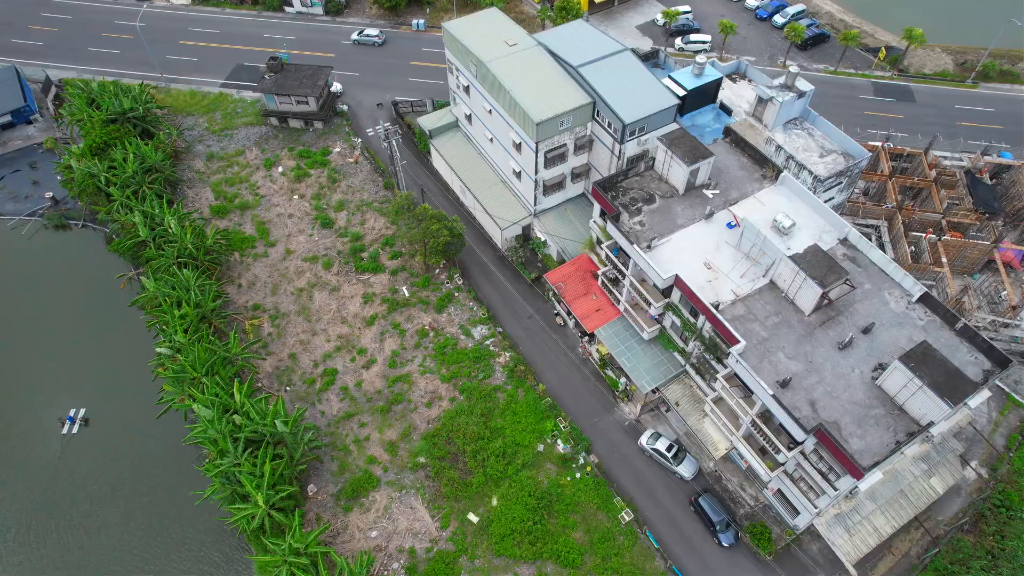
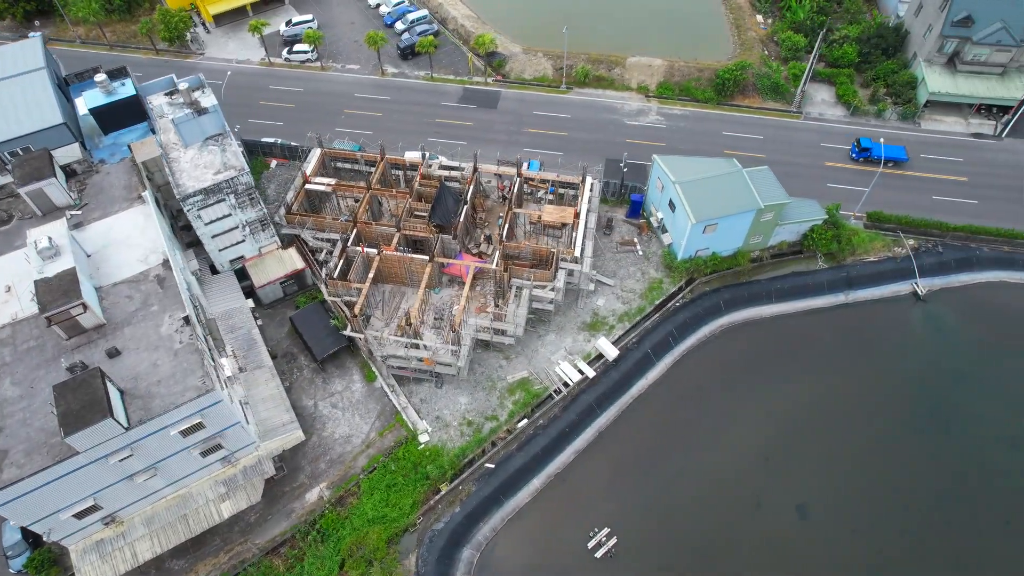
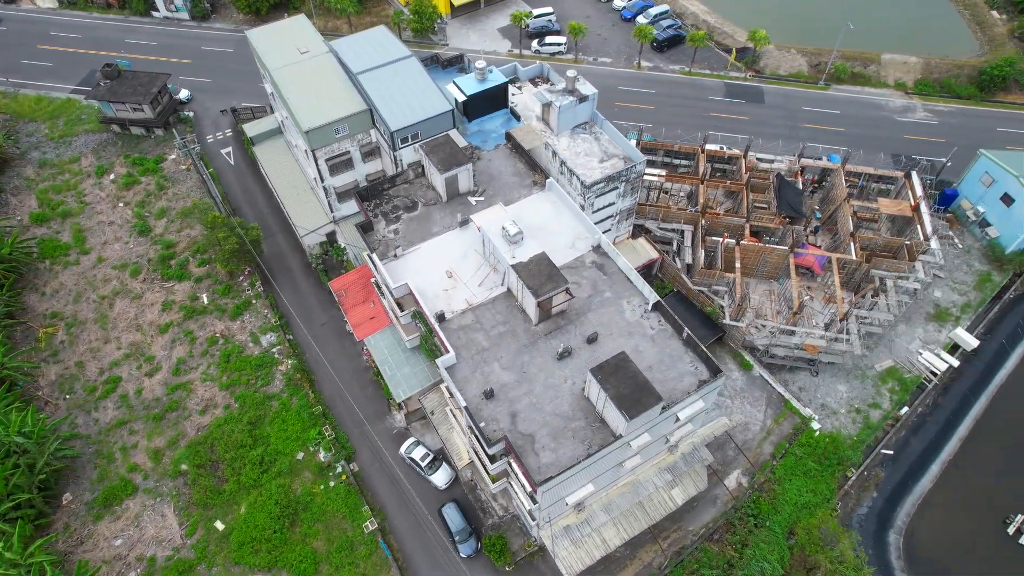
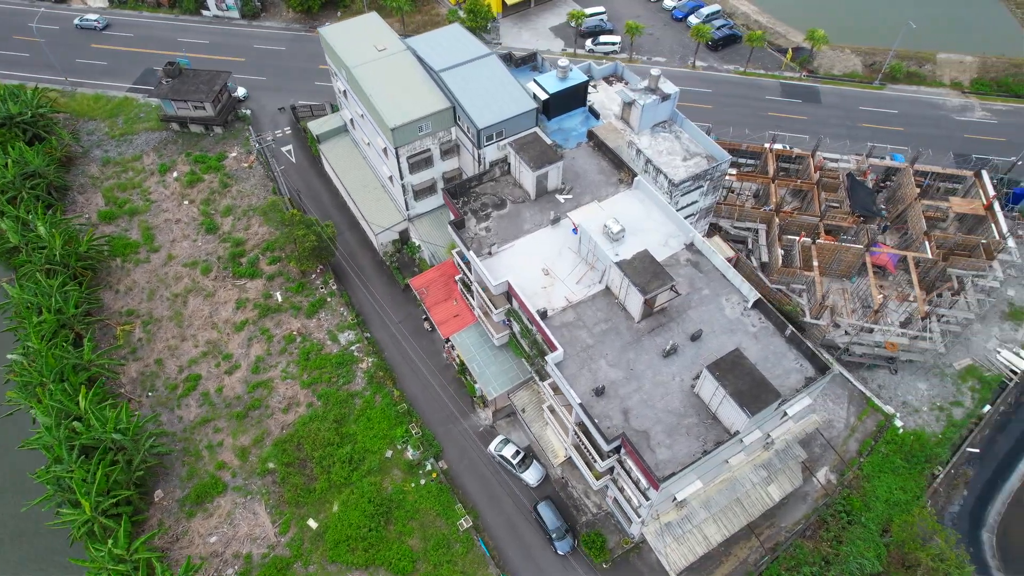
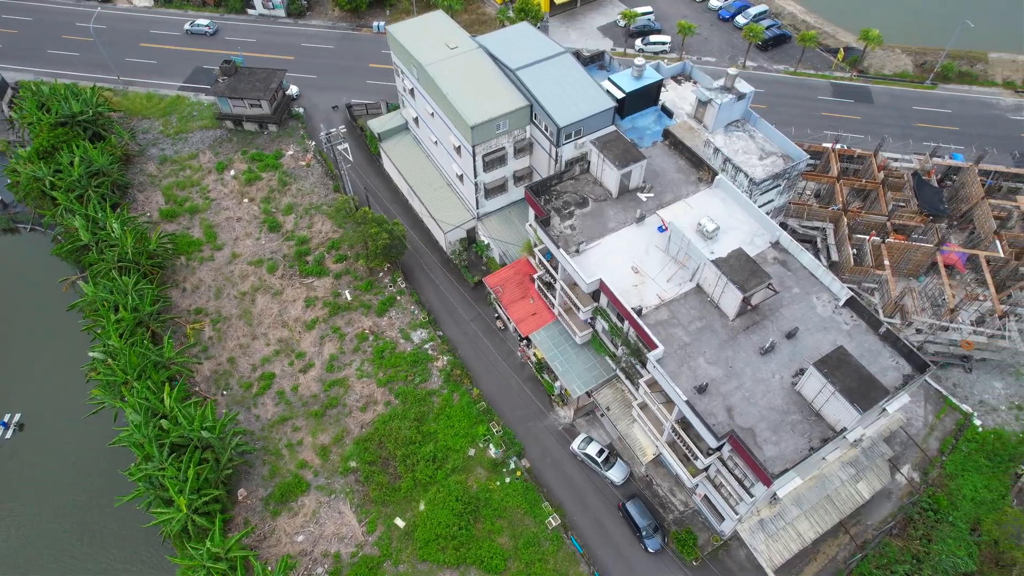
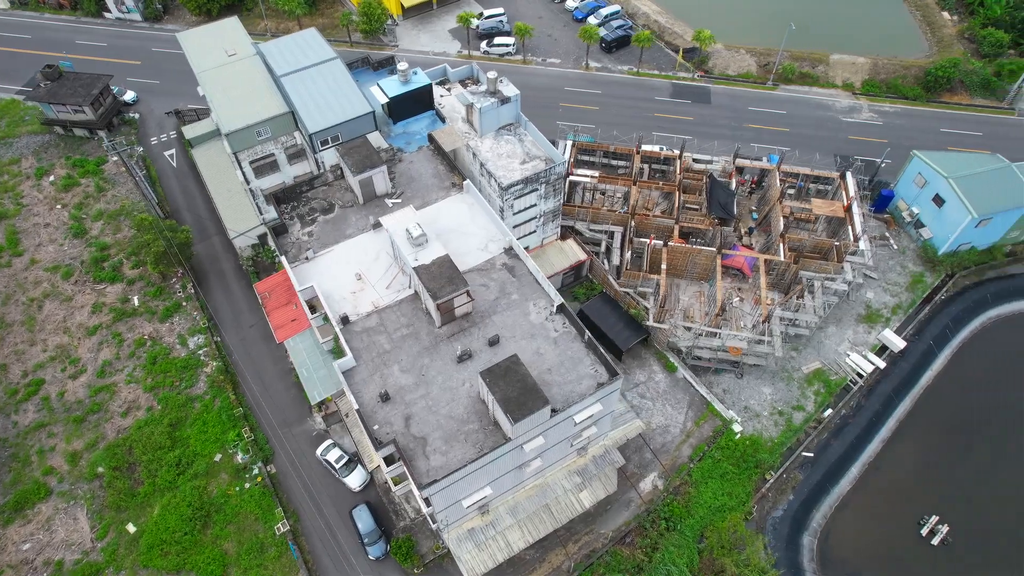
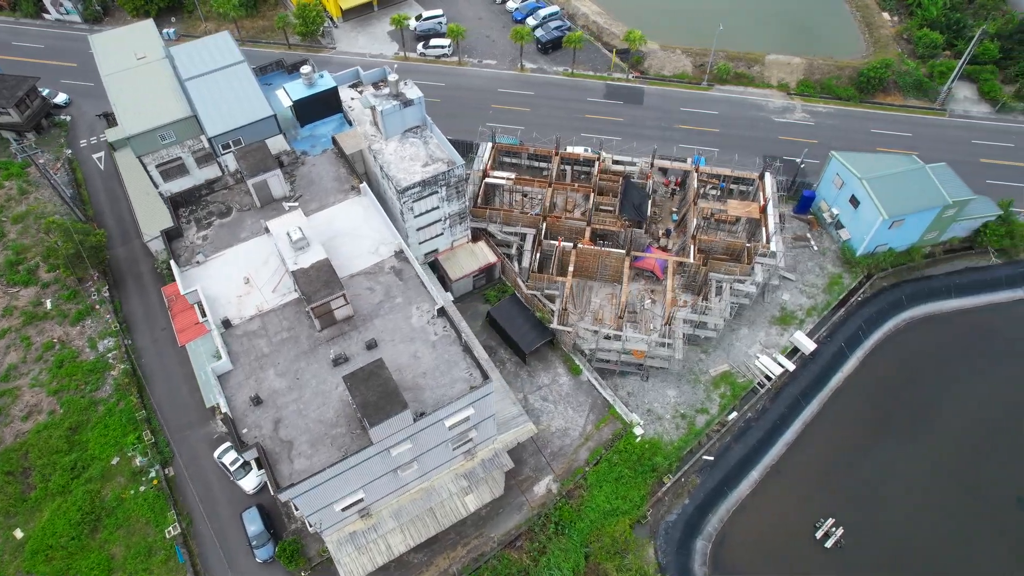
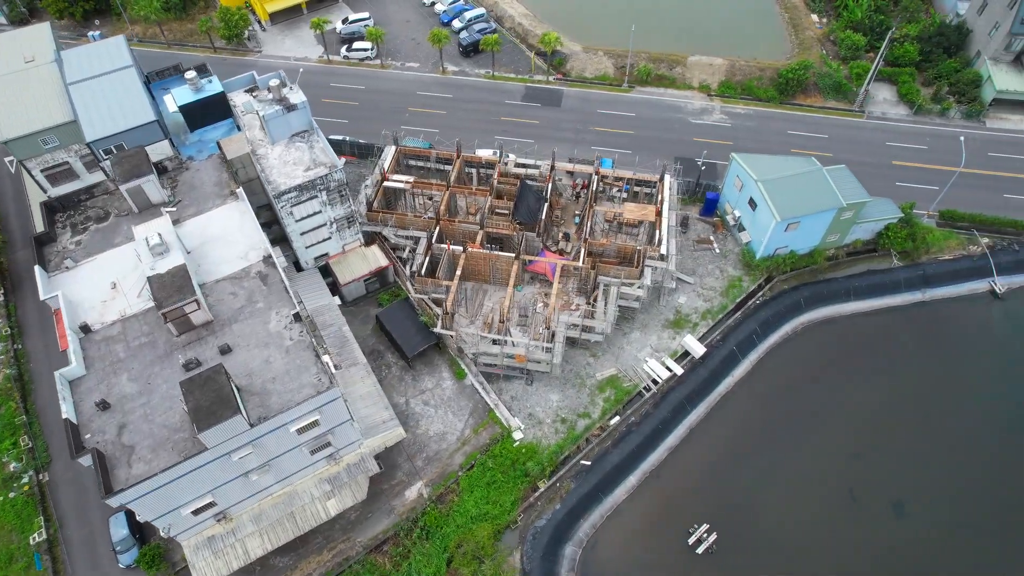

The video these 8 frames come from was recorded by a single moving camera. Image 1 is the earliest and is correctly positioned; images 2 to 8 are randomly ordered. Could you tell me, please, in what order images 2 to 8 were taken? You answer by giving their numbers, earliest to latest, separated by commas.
5, 4, 3, 6, 7, 8, 2
